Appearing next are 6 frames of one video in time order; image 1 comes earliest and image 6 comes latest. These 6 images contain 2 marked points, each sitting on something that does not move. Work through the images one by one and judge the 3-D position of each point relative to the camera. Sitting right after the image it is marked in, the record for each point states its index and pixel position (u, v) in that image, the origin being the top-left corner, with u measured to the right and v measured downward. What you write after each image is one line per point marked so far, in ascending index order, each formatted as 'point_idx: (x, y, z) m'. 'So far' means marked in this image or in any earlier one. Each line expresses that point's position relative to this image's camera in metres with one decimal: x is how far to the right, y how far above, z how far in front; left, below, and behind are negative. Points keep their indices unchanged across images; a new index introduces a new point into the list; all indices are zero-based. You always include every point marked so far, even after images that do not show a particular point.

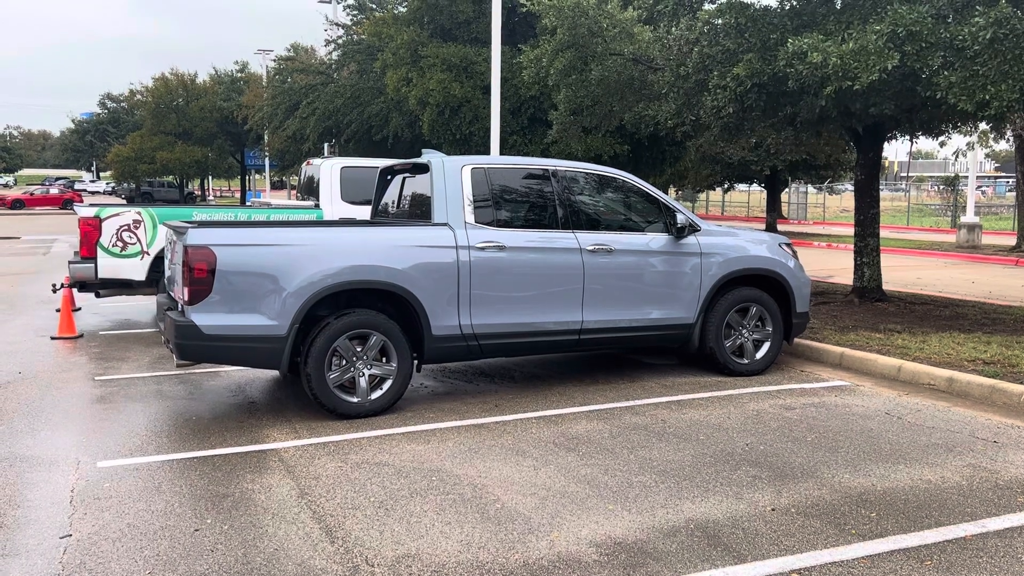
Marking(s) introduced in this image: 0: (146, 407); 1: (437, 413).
0: (-2.5, -0.8, +6.2) m
1: (-0.5, -0.8, +6.0) m
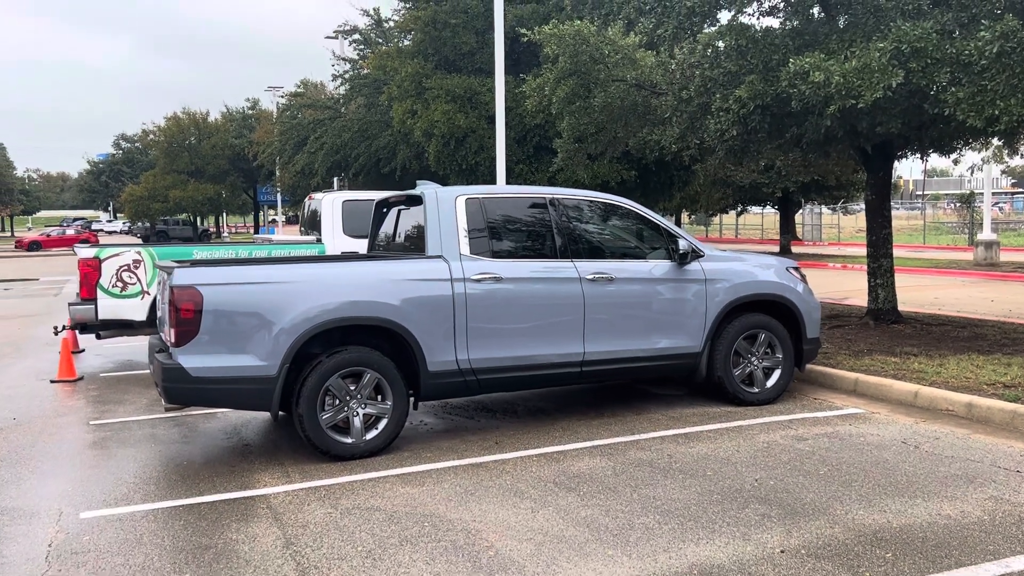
0: (-2.4, -1.1, +6.1) m
1: (-0.5, -1.0, +5.8) m
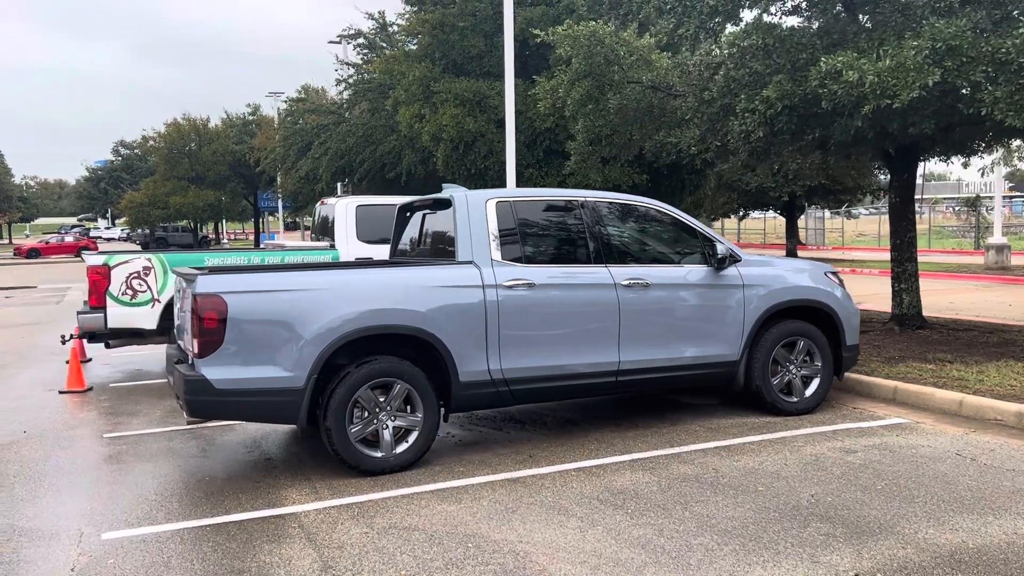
0: (-2.2, -1.1, +5.8) m
1: (-0.3, -1.1, +5.5) m
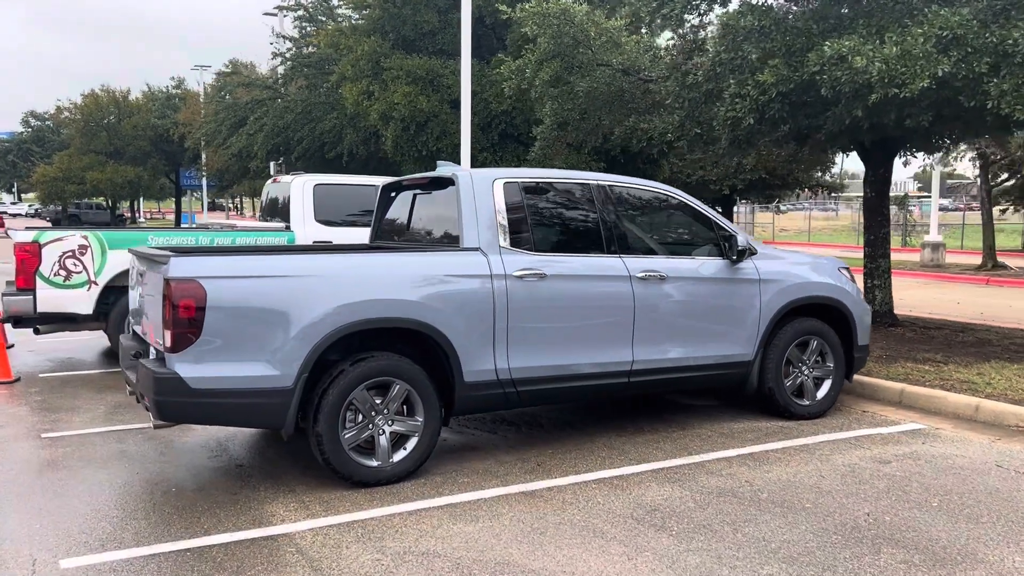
0: (-2.2, -1.0, +5.1) m
1: (-0.2, -1.0, +5.0) m
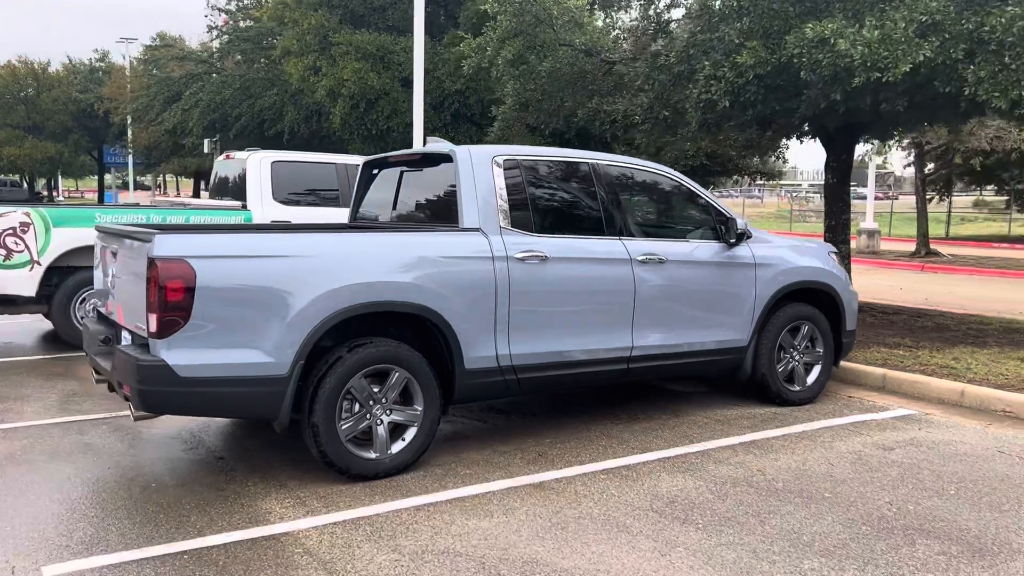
0: (-2.2, -0.9, +4.7) m
1: (-0.2, -0.9, +4.7) m
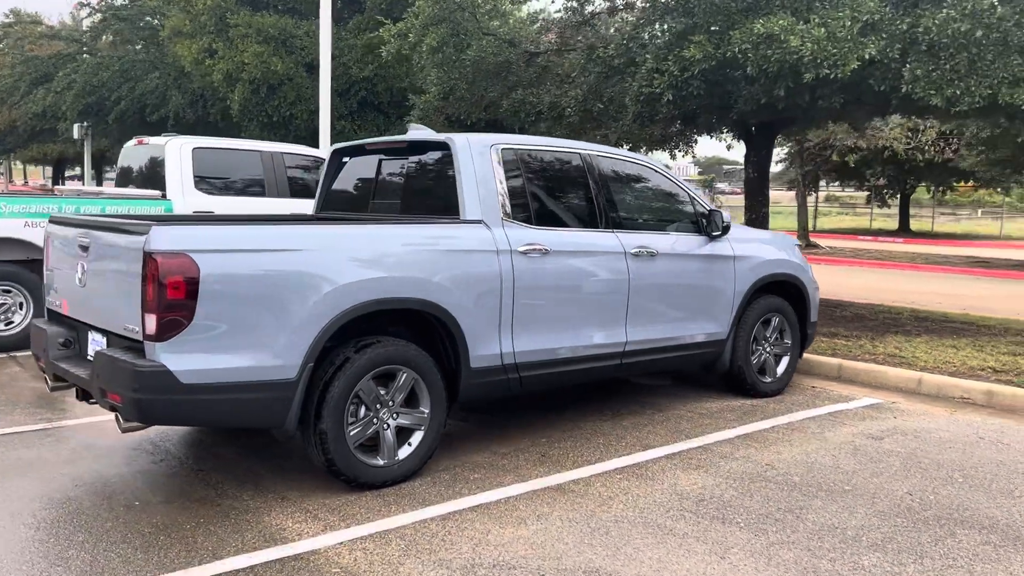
0: (-2.1, -0.9, +4.2) m
1: (-0.2, -0.9, +4.5) m
